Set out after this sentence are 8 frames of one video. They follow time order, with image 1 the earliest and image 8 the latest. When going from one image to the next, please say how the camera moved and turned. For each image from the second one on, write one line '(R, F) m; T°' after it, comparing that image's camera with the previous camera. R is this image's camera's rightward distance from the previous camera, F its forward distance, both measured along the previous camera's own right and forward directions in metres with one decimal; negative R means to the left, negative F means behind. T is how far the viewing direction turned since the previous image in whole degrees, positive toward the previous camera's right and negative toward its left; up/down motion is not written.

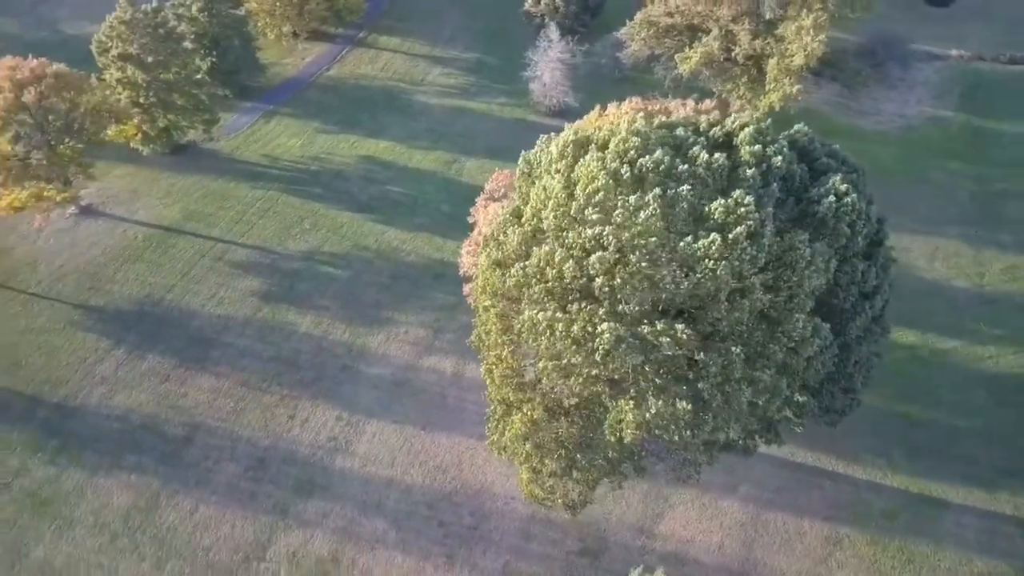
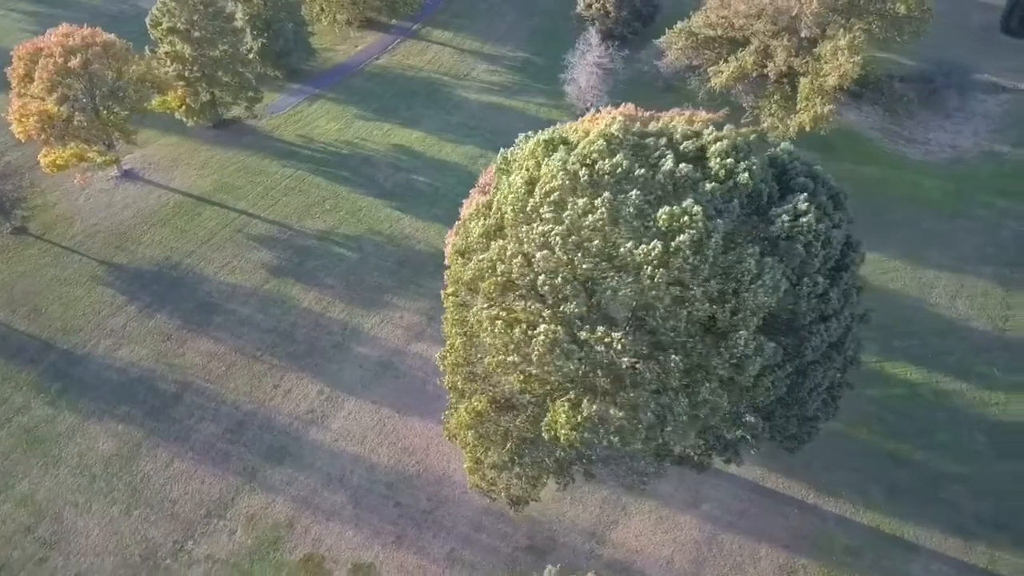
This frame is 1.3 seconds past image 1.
(+3.3, -0.1) m; -6°
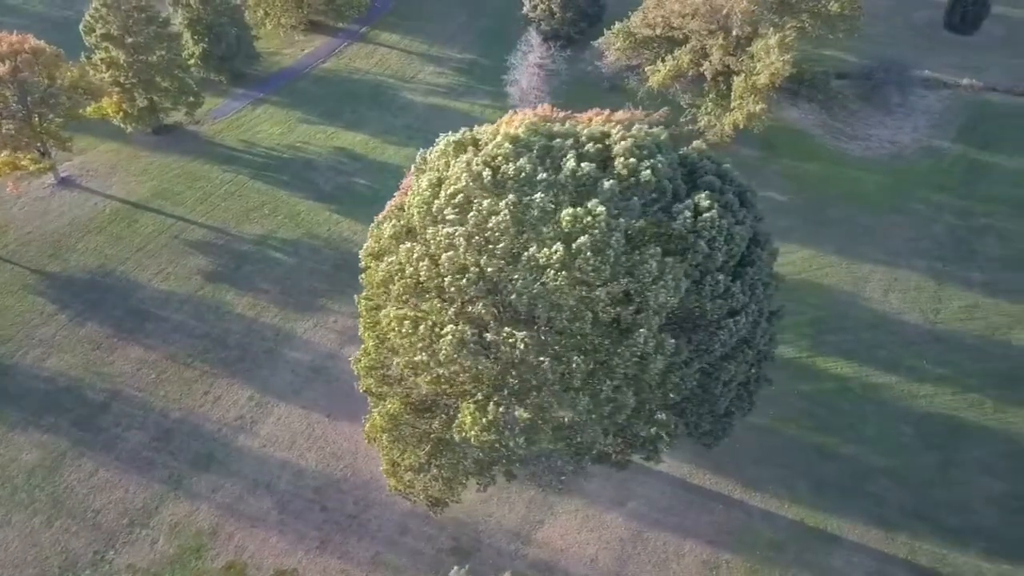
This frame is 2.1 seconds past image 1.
(+2.0, 0.0) m; +1°
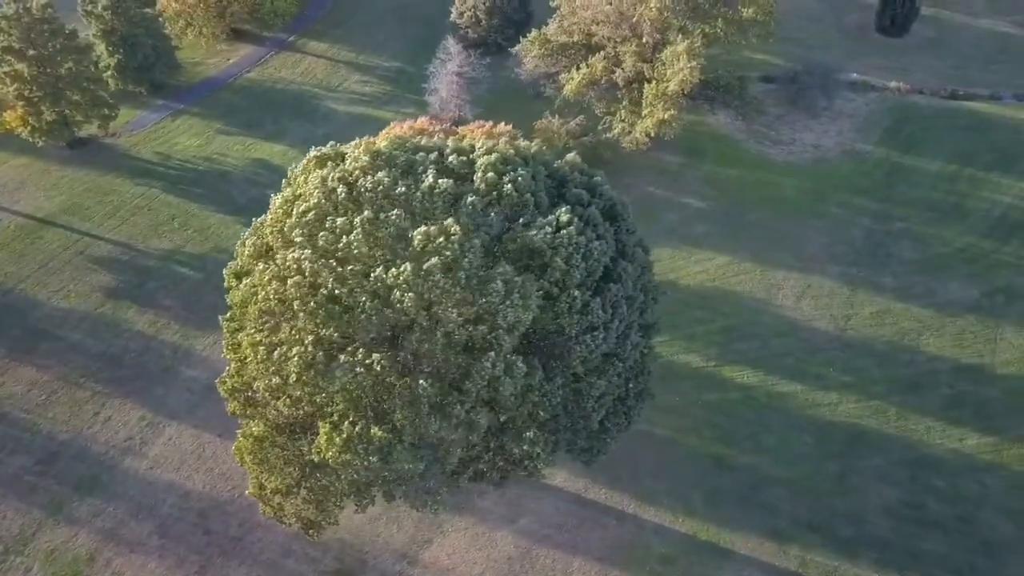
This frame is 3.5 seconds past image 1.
(+3.2, +0.4) m; +1°
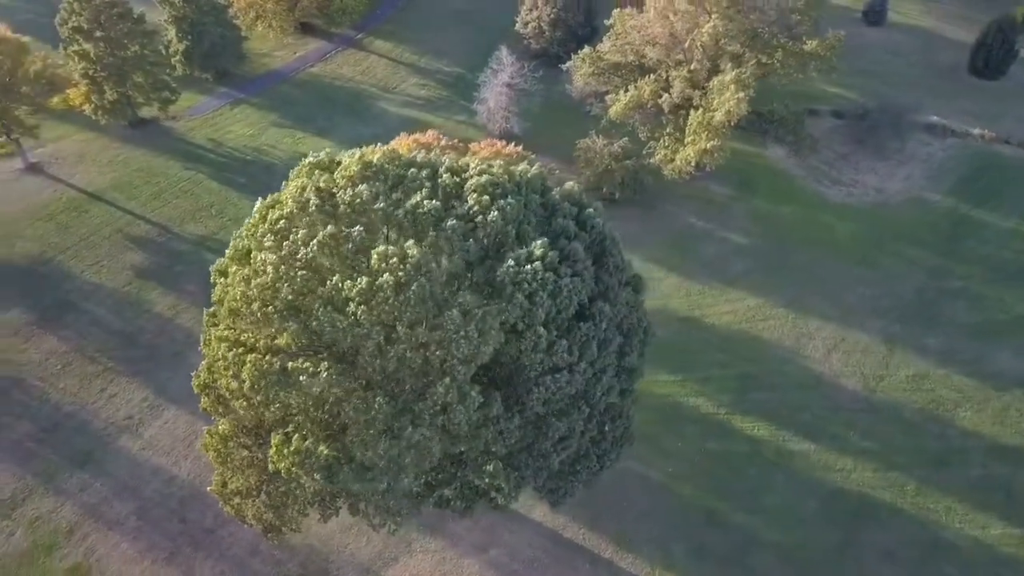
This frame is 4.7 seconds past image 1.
(+2.7, +0.8) m; -6°
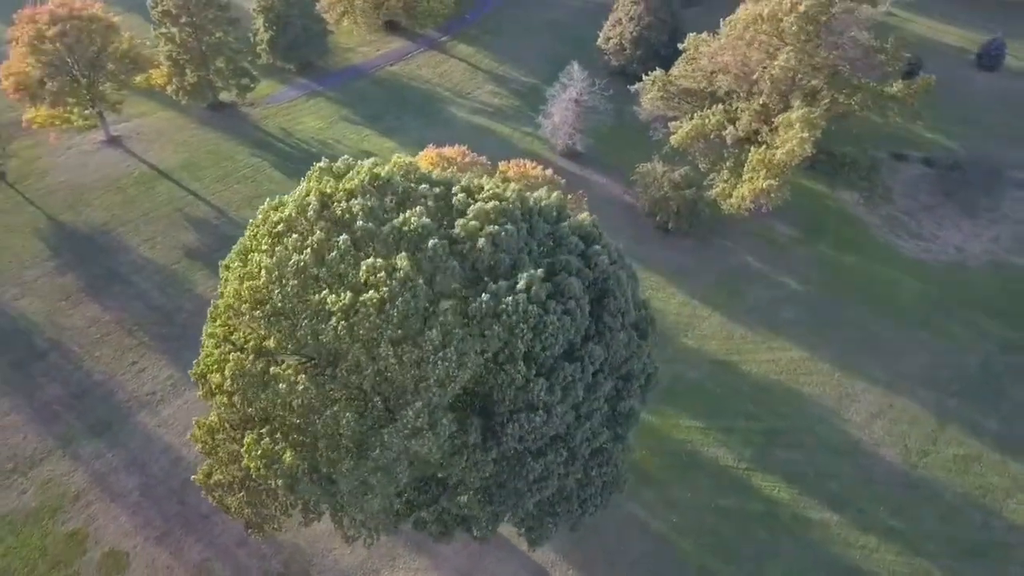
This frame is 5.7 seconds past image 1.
(+2.4, +0.8) m; -7°
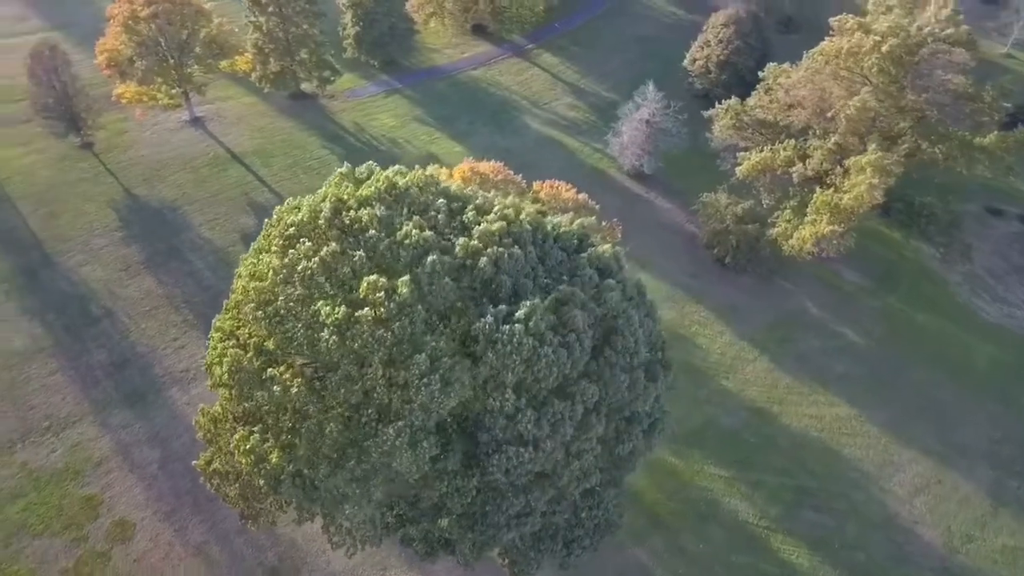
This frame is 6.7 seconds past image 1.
(+2.1, +0.7) m; -7°
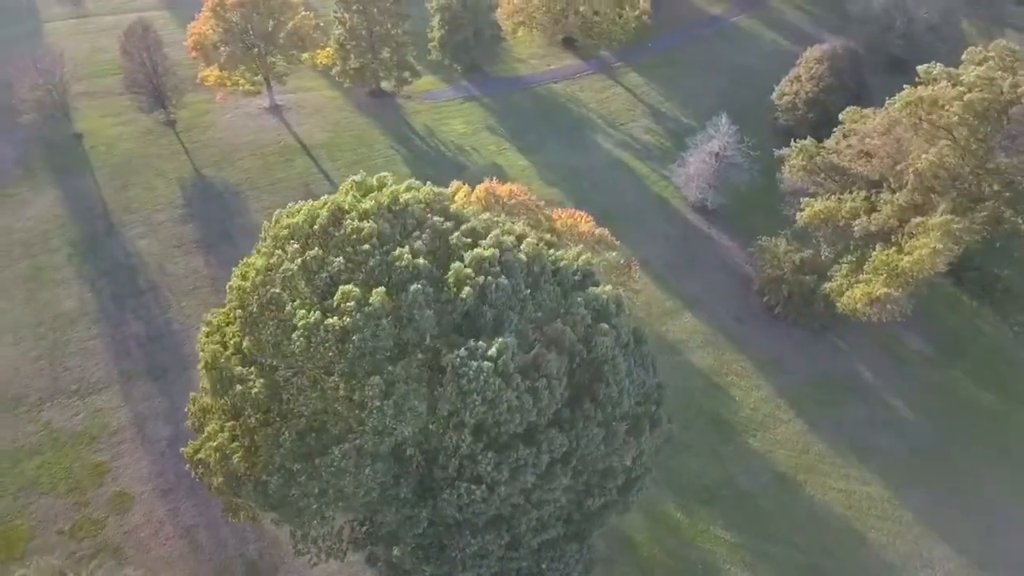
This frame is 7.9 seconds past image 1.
(+2.7, +1.0) m; -7°
